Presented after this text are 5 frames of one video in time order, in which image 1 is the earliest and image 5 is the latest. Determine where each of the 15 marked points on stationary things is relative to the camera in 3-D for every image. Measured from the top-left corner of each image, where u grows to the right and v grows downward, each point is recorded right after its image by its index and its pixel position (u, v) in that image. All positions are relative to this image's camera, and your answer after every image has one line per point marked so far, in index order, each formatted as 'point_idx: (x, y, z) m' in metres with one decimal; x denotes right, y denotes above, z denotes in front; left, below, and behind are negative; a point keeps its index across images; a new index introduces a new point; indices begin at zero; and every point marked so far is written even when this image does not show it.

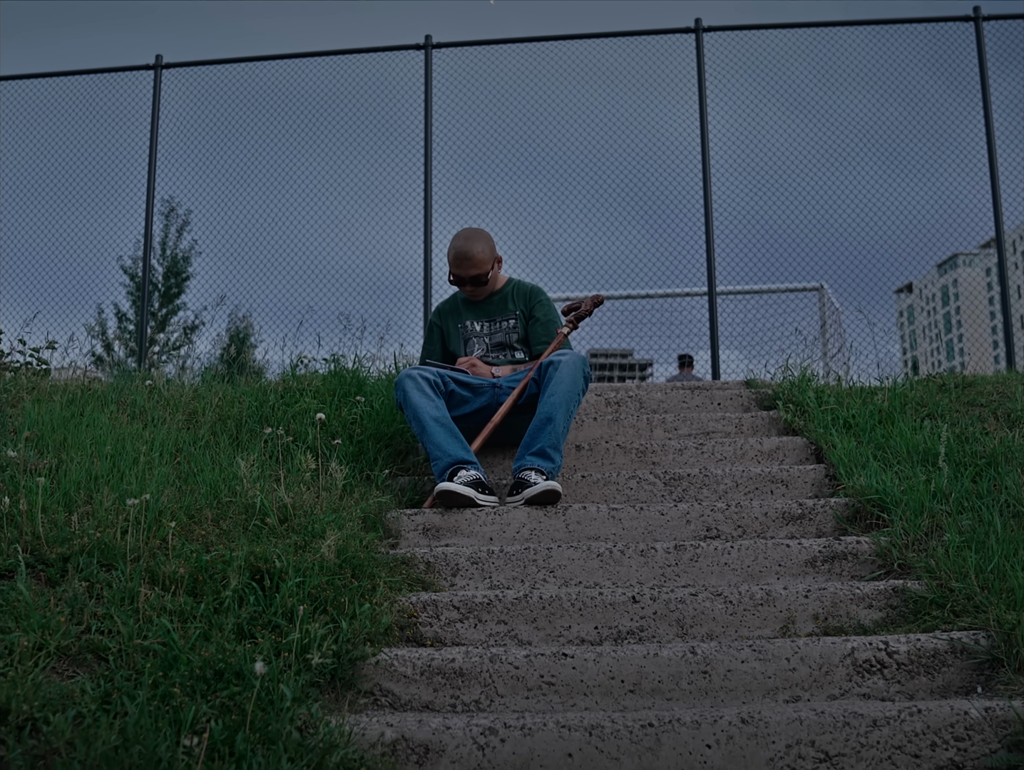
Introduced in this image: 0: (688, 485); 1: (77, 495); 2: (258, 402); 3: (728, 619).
0: (+0.5, -0.3, +3.5) m
1: (-1.0, -0.2, +2.9) m
2: (-0.8, -0.1, +3.9) m
3: (+0.4, -0.5, +2.6) m
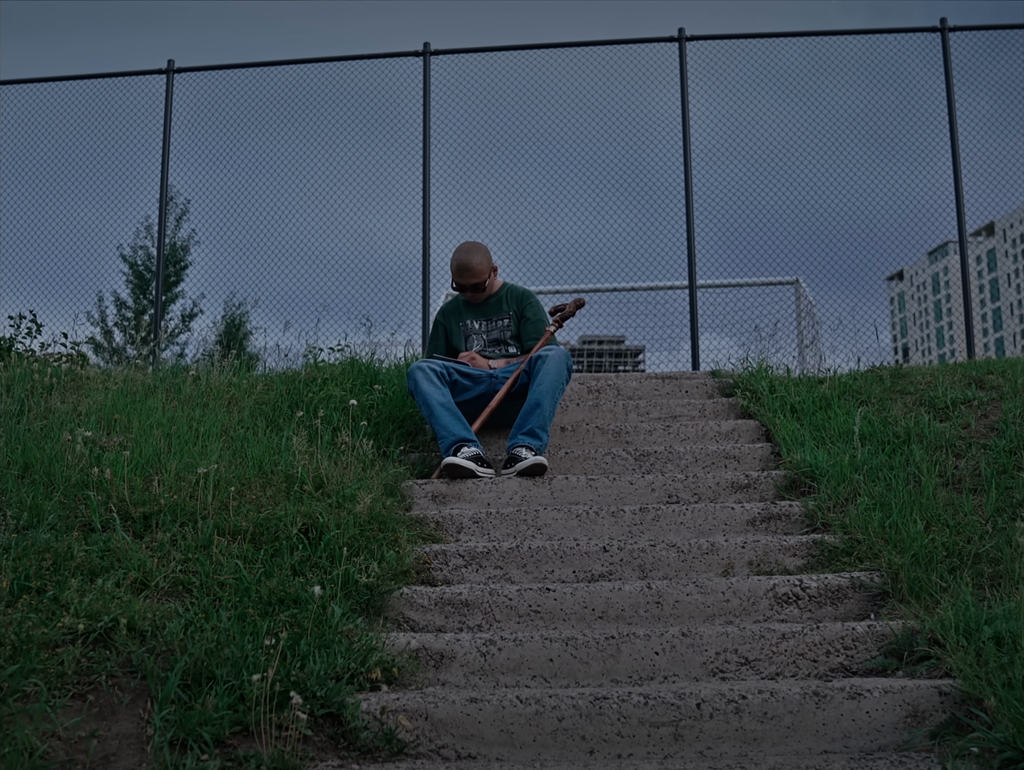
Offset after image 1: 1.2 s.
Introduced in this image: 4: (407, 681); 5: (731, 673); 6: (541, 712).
0: (+0.5, -0.2, +4.1) m
1: (-1.0, -0.2, +3.5) m
2: (-0.8, 0.0, +4.5) m
3: (+0.4, -0.5, +3.2) m
4: (-0.2, -0.6, +2.6) m
5: (+0.5, -0.6, +2.7) m
6: (+0.1, -0.6, +2.4) m
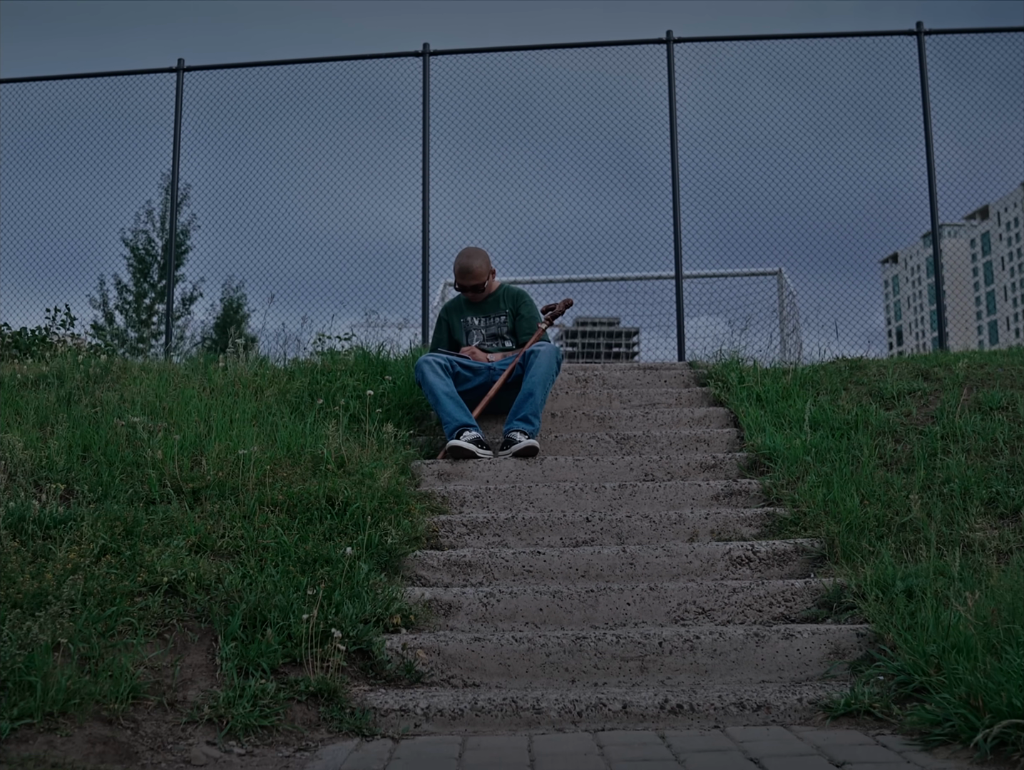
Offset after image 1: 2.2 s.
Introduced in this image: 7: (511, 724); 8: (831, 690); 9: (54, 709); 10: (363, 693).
0: (+0.4, -0.2, +4.6) m
1: (-1.0, -0.2, +4.0) m
2: (-0.8, 0.0, +5.0) m
3: (+0.4, -0.4, +3.8) m
4: (-0.2, -0.6, +3.1) m
5: (+0.4, -0.6, +3.2) m
6: (0.0, -0.6, +3.0) m
7: (0.0, -0.7, +2.7) m
8: (+0.7, -0.7, +2.7) m
9: (-0.9, -0.6, +2.4) m
10: (-0.3, -0.7, +2.8) m
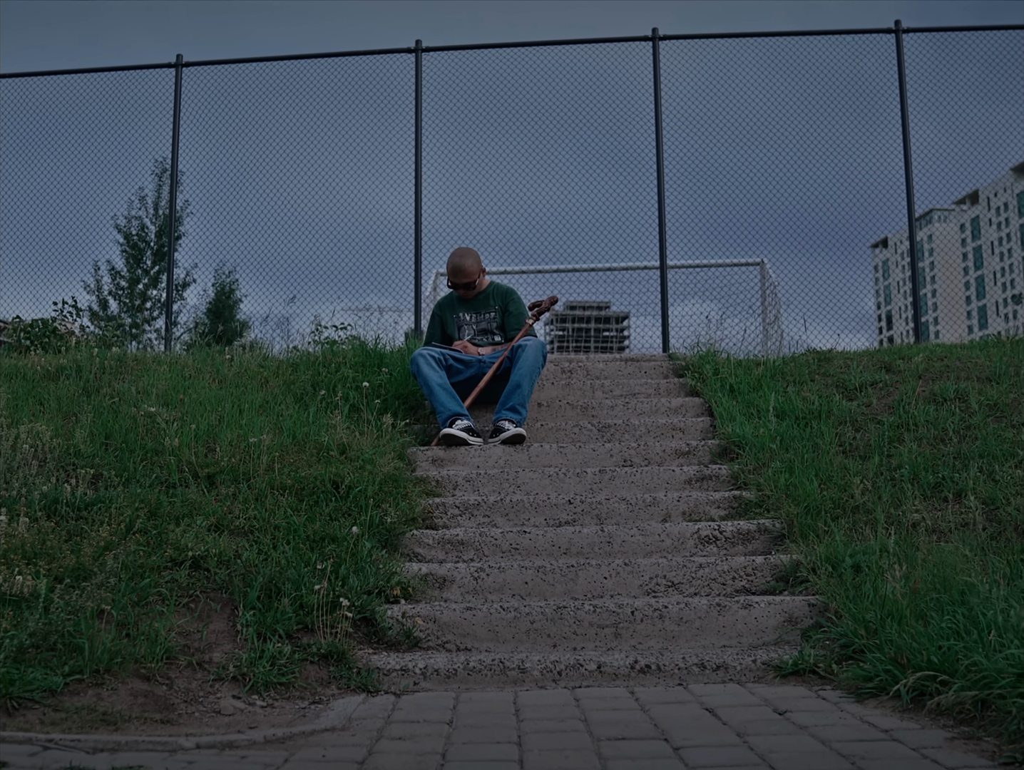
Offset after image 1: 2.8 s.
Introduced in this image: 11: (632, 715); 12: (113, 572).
0: (+0.4, -0.2, +5.0) m
1: (-1.1, -0.2, +4.4) m
2: (-0.9, +0.1, +5.4) m
3: (+0.4, -0.4, +4.1) m
4: (-0.3, -0.6, +3.5) m
5: (+0.4, -0.6, +3.6) m
6: (0.0, -0.6, +3.3) m
7: (0.0, -0.7, +3.0) m
8: (+0.7, -0.6, +3.1) m
9: (-0.9, -0.6, +2.7) m
10: (-0.4, -0.7, +3.1) m
11: (+0.2, -0.7, +2.6) m
12: (-1.0, -0.5, +3.2) m
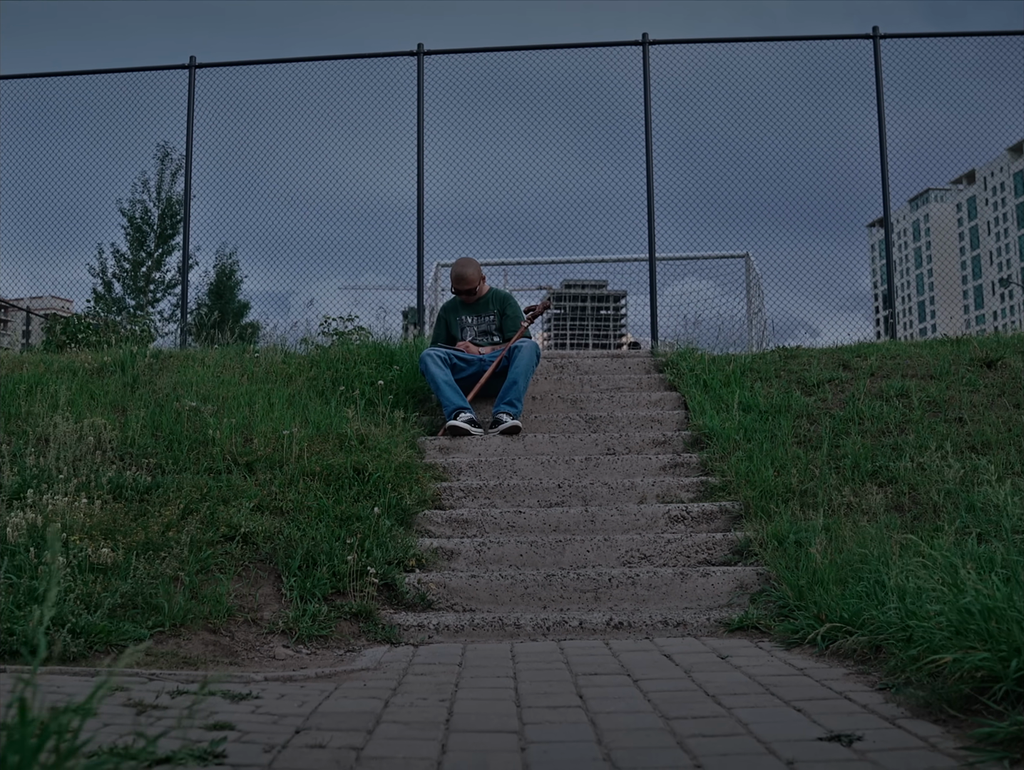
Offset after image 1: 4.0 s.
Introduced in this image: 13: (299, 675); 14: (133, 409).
0: (+0.4, -0.2, +5.6) m
1: (-1.1, -0.2, +5.0) m
2: (-0.9, +0.1, +6.0) m
3: (+0.4, -0.4, +4.8) m
4: (-0.3, -0.6, +4.1) m
5: (+0.4, -0.6, +4.2) m
6: (0.0, -0.6, +4.0) m
7: (0.0, -0.7, +3.7) m
8: (+0.6, -0.7, +3.7) m
9: (-0.9, -0.6, +3.4) m
10: (-0.4, -0.7, +3.8) m
11: (+0.2, -0.7, +3.3) m
12: (-1.0, -0.5, +3.8) m
13: (-0.5, -0.7, +3.0) m
14: (-1.5, -0.1, +5.2) m
